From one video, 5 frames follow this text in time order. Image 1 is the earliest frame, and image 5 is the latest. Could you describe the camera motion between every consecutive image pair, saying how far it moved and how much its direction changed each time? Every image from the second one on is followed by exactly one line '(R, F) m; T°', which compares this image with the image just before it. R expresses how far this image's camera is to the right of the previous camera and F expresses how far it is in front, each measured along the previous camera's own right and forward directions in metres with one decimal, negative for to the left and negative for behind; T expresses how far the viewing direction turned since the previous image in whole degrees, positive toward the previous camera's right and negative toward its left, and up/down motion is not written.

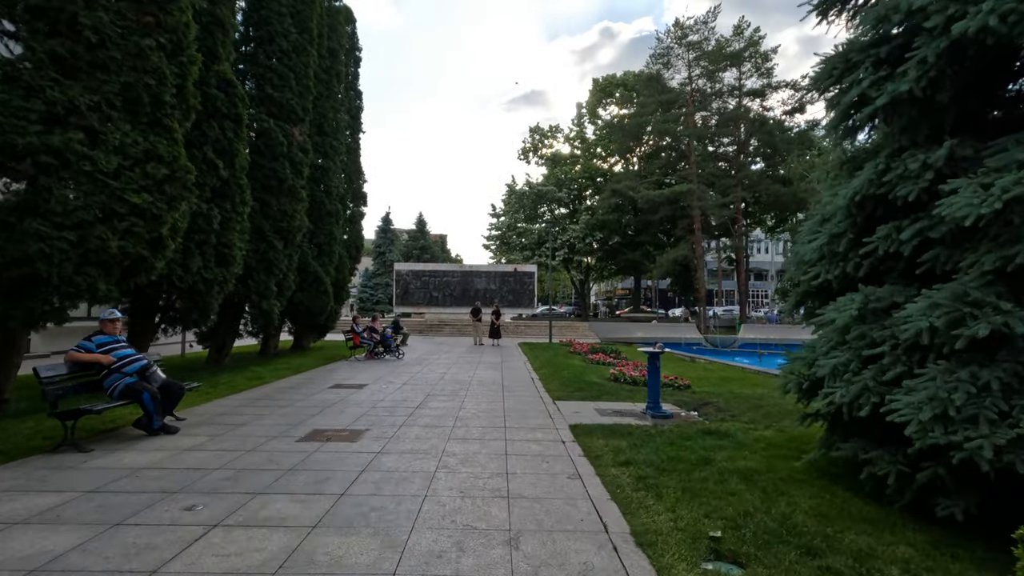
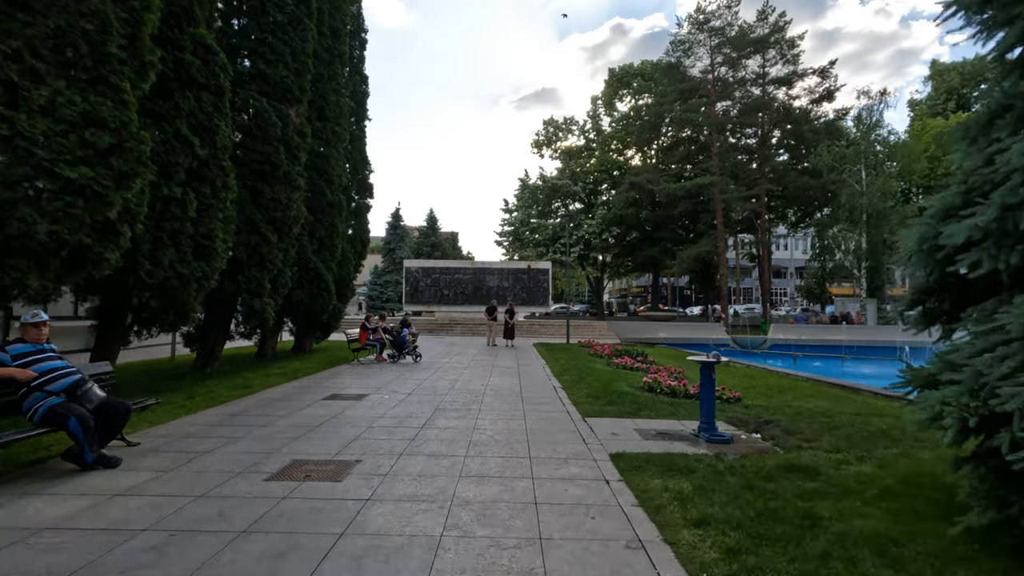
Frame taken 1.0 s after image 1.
(-0.2, +1.7) m; -1°
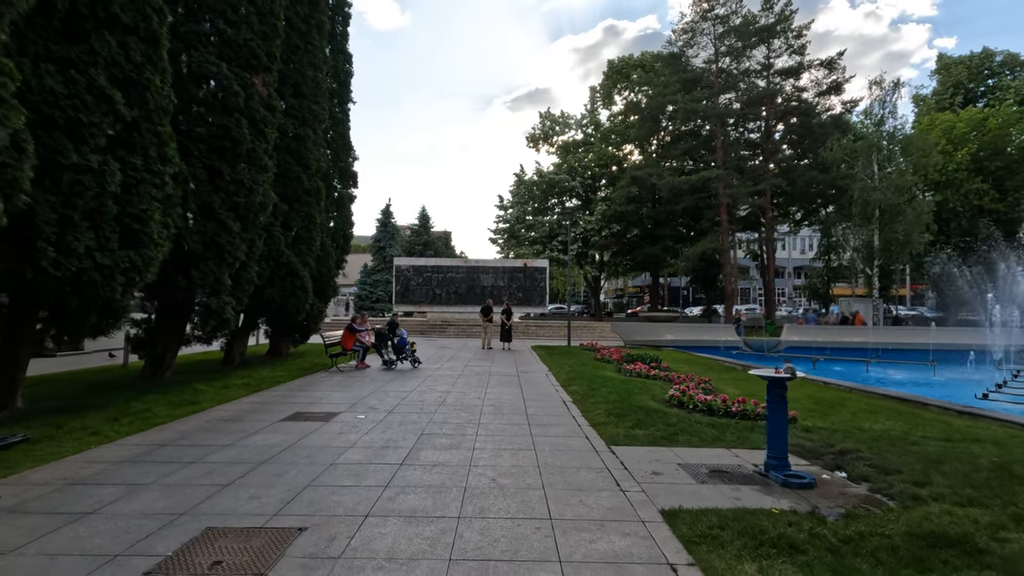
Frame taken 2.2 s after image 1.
(-0.2, +2.0) m; +1°
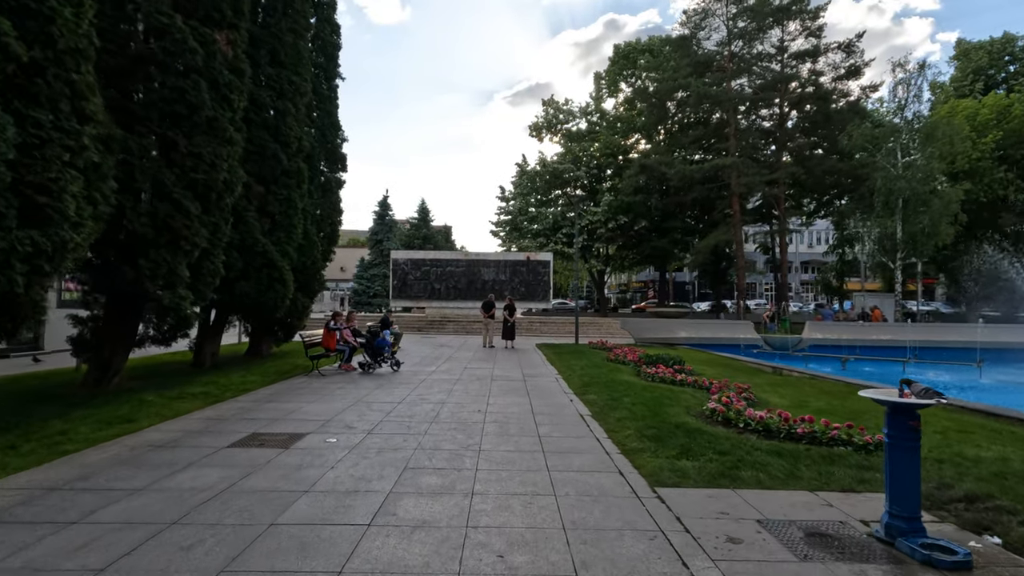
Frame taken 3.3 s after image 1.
(-0.1, +1.9) m; 0°
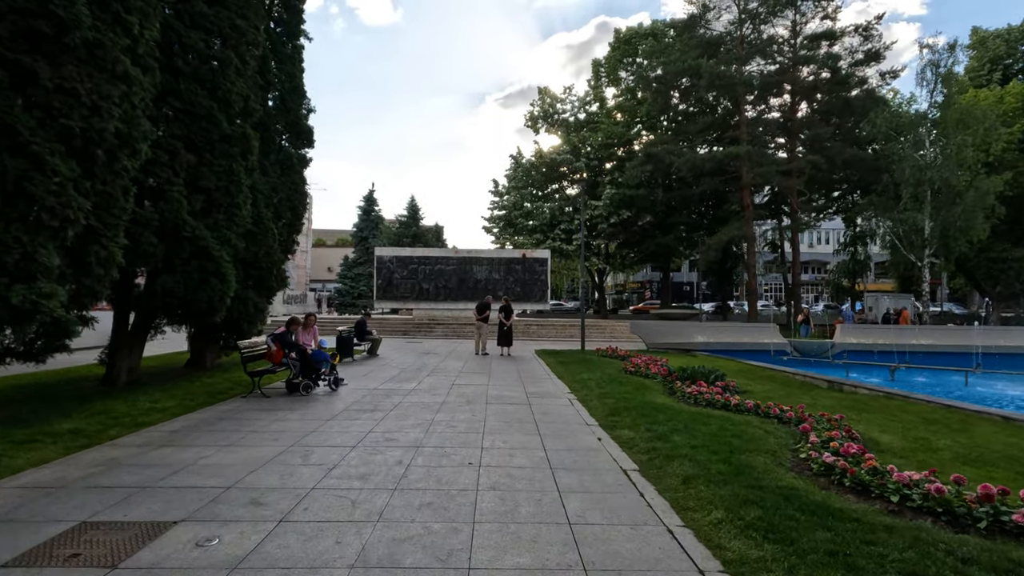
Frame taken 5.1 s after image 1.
(-0.2, +3.1) m; +1°
